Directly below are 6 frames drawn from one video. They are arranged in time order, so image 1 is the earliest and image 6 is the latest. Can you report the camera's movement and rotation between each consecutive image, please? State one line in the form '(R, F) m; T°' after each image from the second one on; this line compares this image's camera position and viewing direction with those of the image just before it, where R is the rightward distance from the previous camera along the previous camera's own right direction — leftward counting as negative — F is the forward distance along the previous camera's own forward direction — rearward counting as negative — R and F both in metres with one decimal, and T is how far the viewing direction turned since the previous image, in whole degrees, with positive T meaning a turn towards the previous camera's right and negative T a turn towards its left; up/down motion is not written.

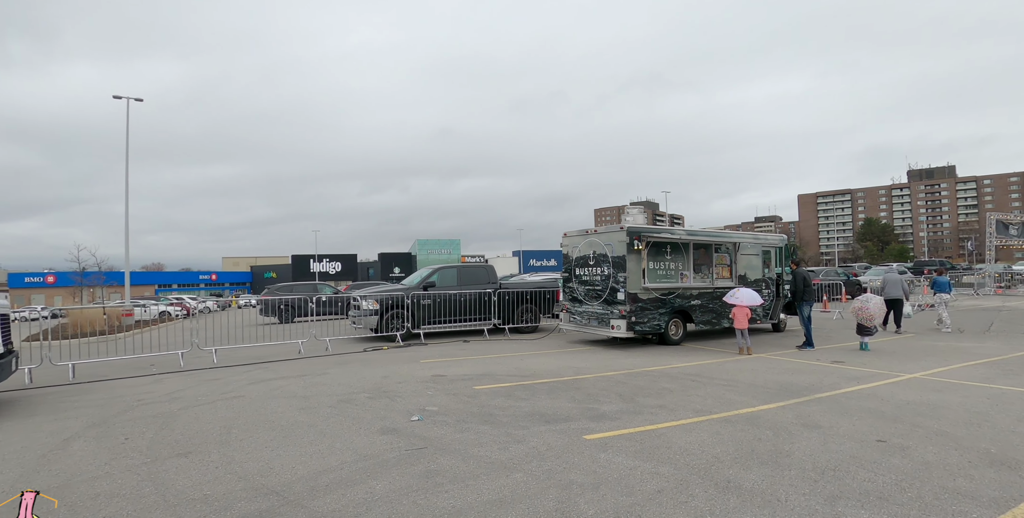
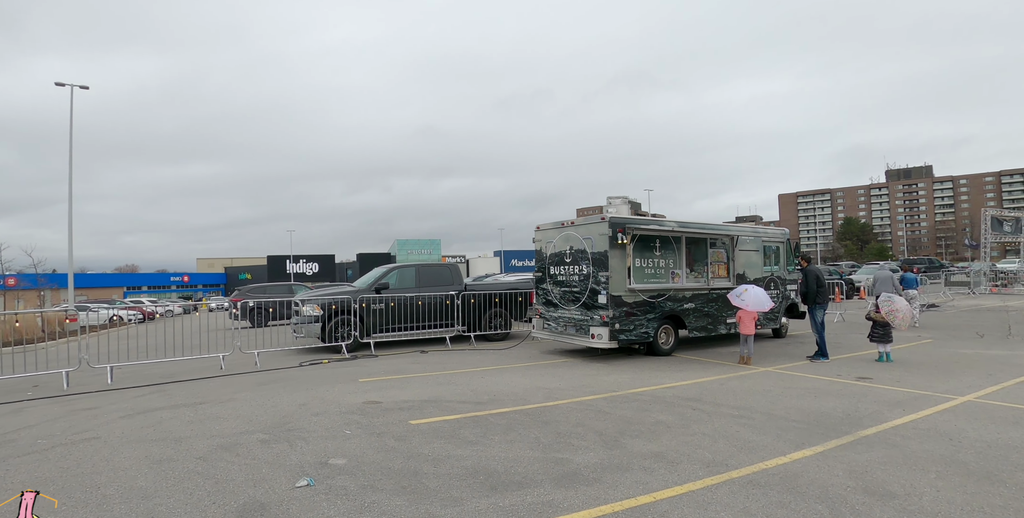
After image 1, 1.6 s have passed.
(+0.4, +1.9) m; +2°
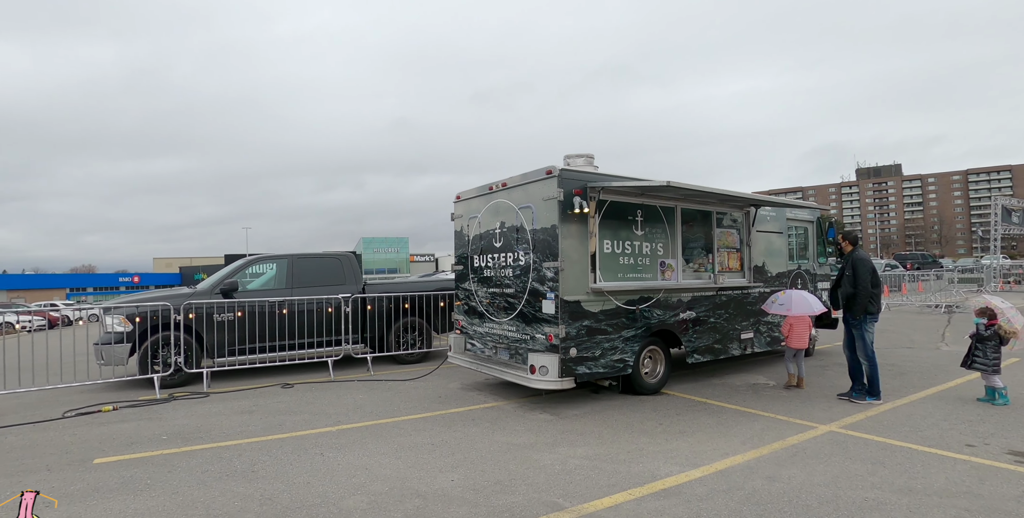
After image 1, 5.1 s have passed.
(+1.0, +4.1) m; +2°
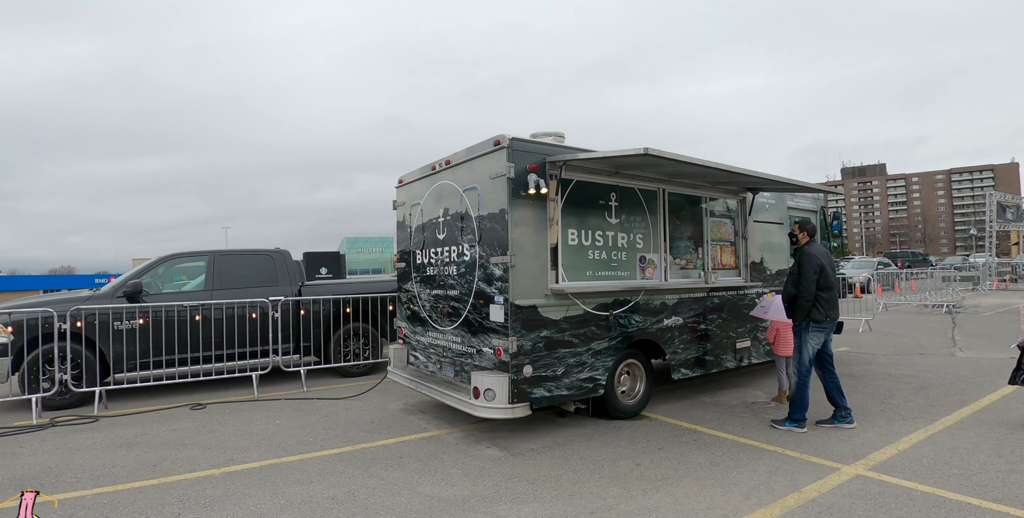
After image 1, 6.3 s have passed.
(+0.4, +1.3) m; +1°
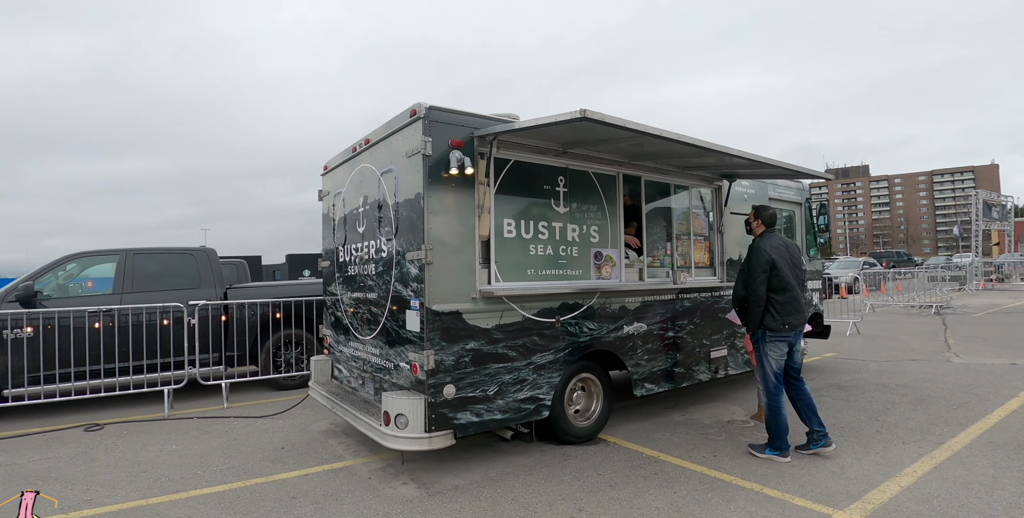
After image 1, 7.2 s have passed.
(+0.5, +0.9) m; +1°
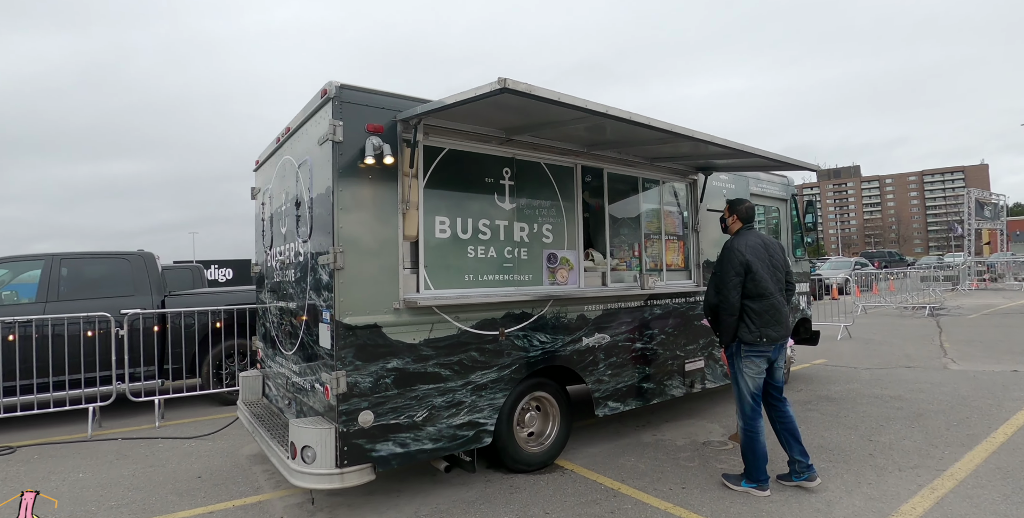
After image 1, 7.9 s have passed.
(+0.4, +0.6) m; +1°
